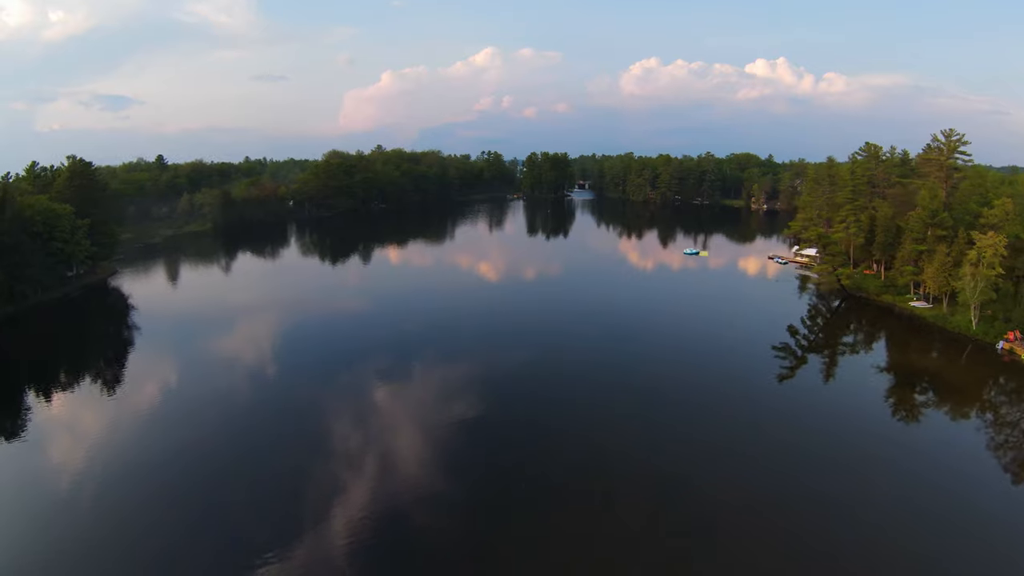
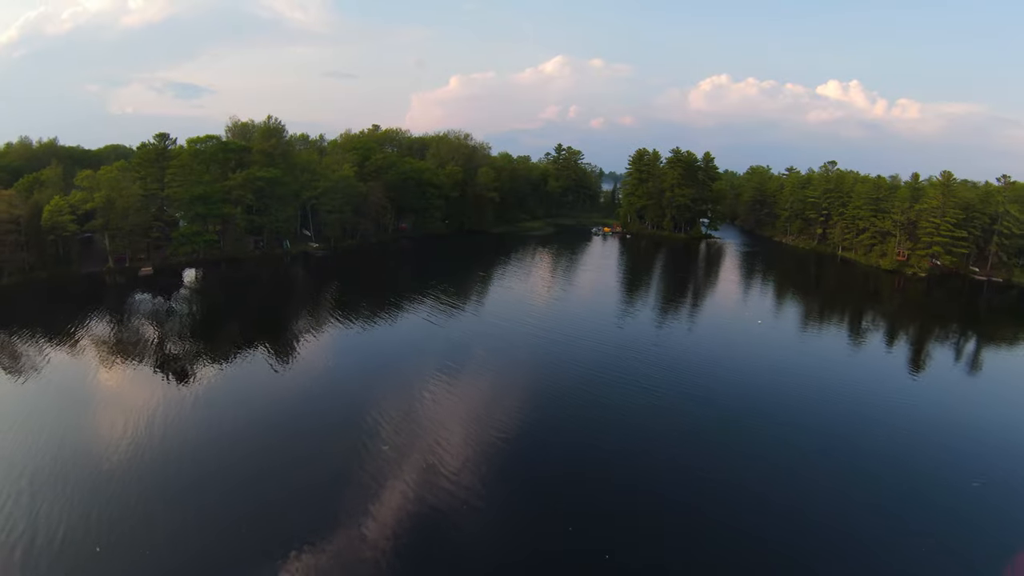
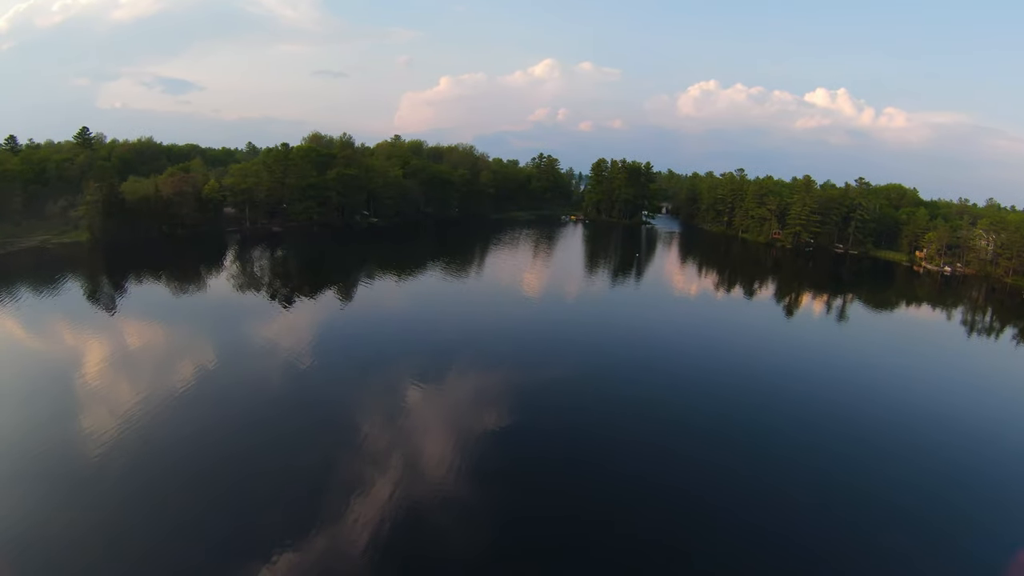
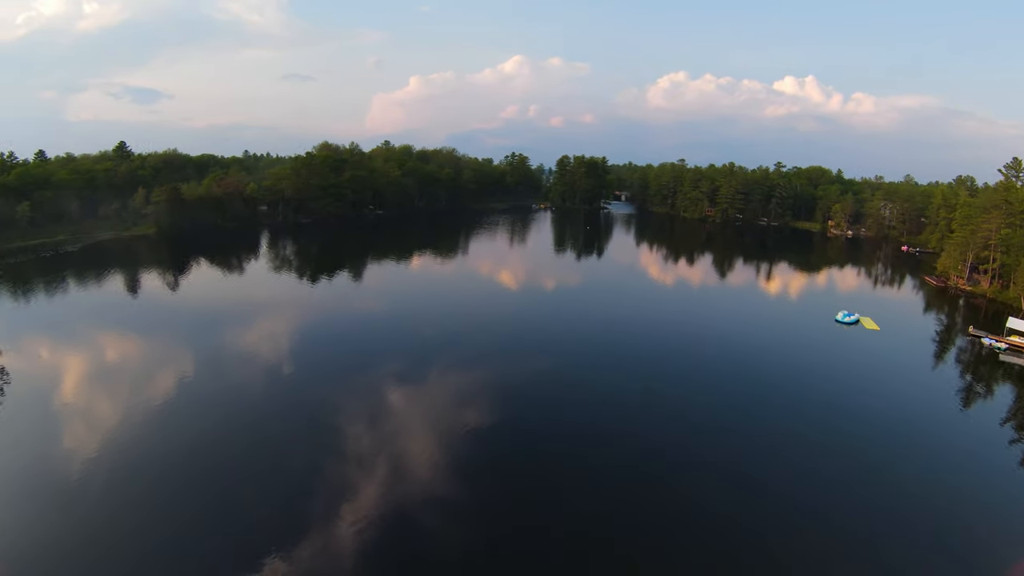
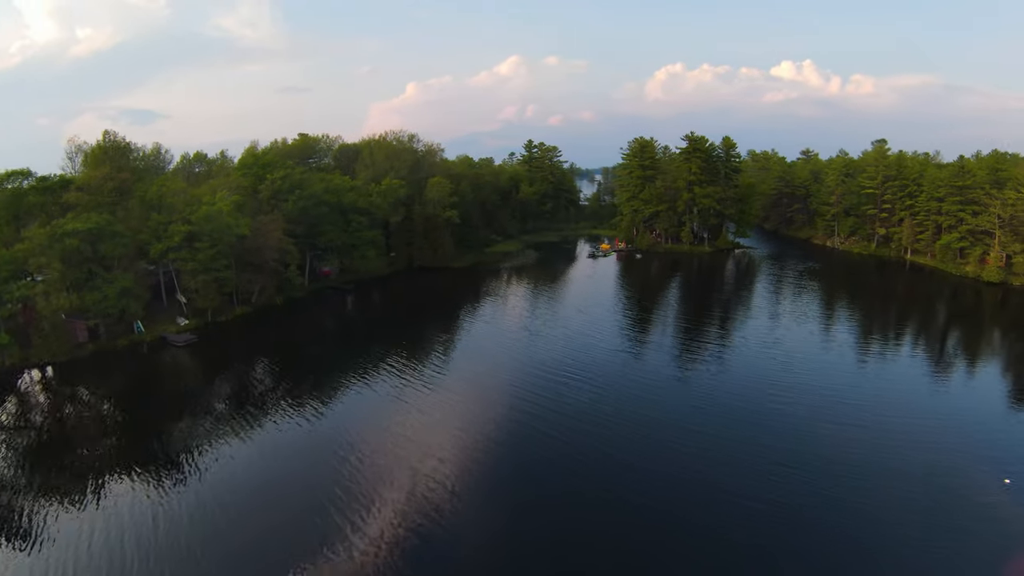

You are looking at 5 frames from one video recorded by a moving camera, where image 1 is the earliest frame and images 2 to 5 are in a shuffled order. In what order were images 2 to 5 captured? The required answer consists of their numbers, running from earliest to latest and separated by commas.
4, 3, 2, 5
